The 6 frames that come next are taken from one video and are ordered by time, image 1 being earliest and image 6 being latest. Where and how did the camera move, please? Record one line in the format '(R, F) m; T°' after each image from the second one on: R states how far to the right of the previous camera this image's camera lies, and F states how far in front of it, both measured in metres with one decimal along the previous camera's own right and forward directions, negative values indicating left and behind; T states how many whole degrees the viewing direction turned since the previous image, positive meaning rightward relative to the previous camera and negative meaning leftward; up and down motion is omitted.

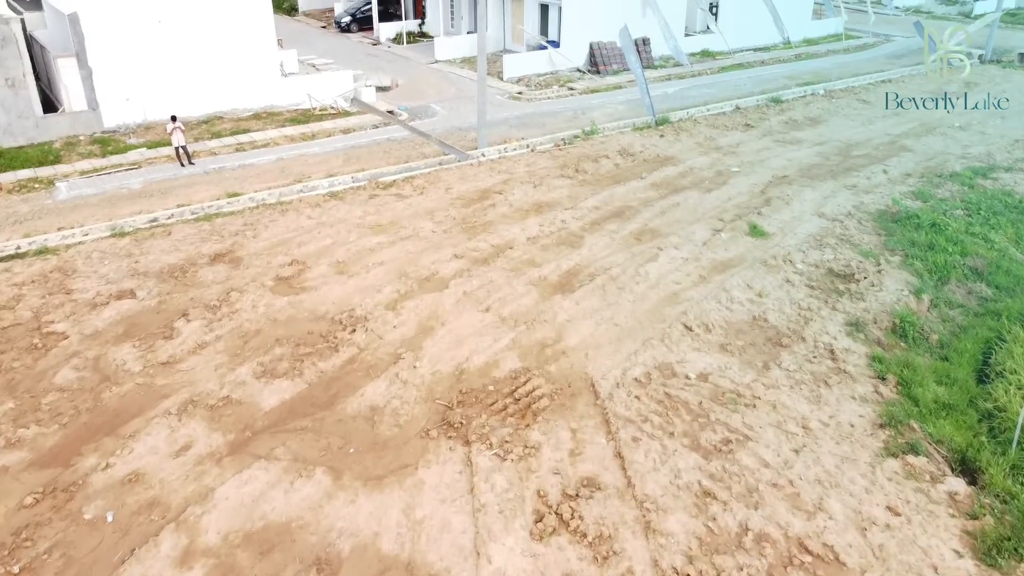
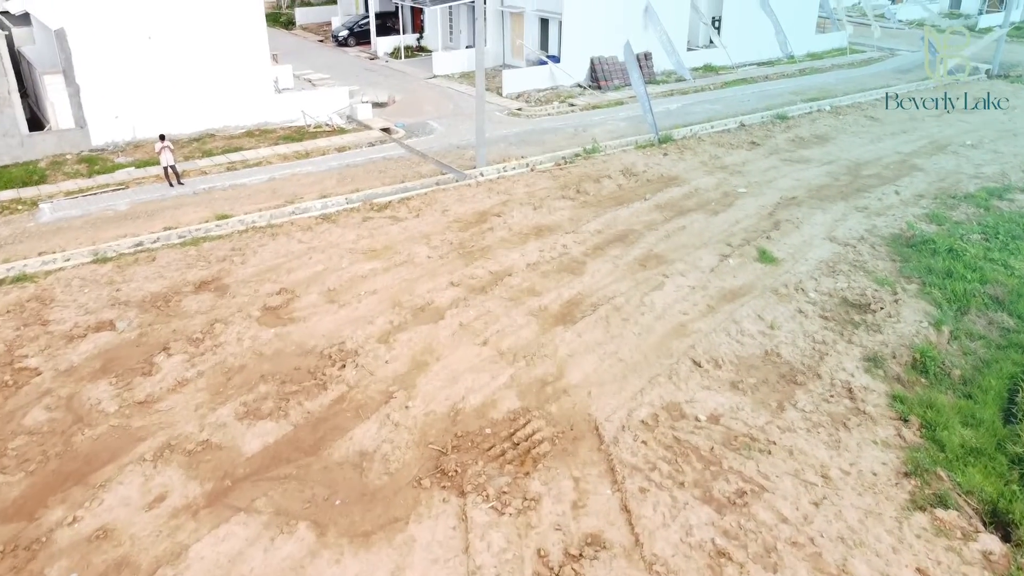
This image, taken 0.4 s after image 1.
(0.0, +0.5) m; 0°
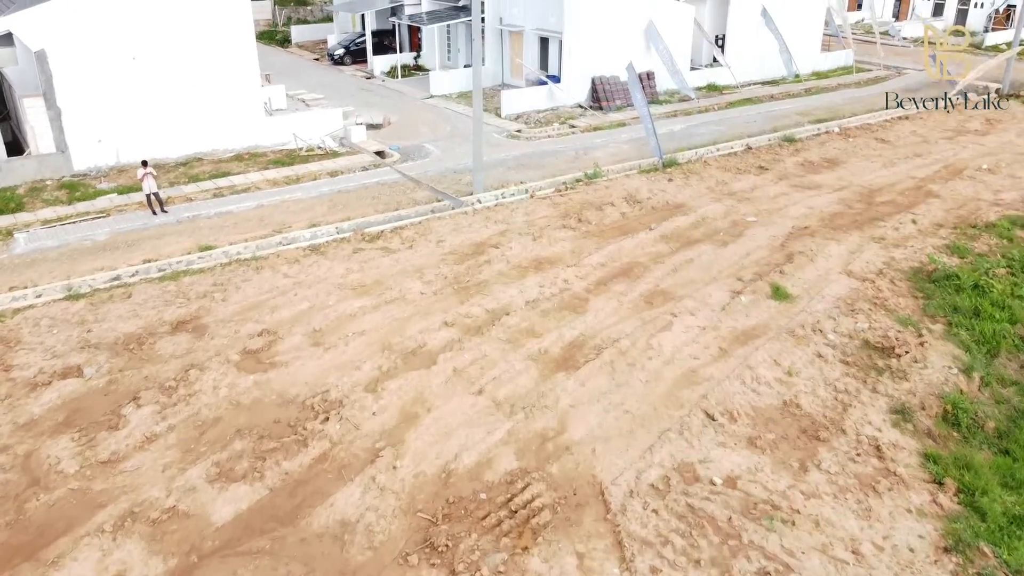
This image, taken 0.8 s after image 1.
(0.0, +0.7) m; 0°
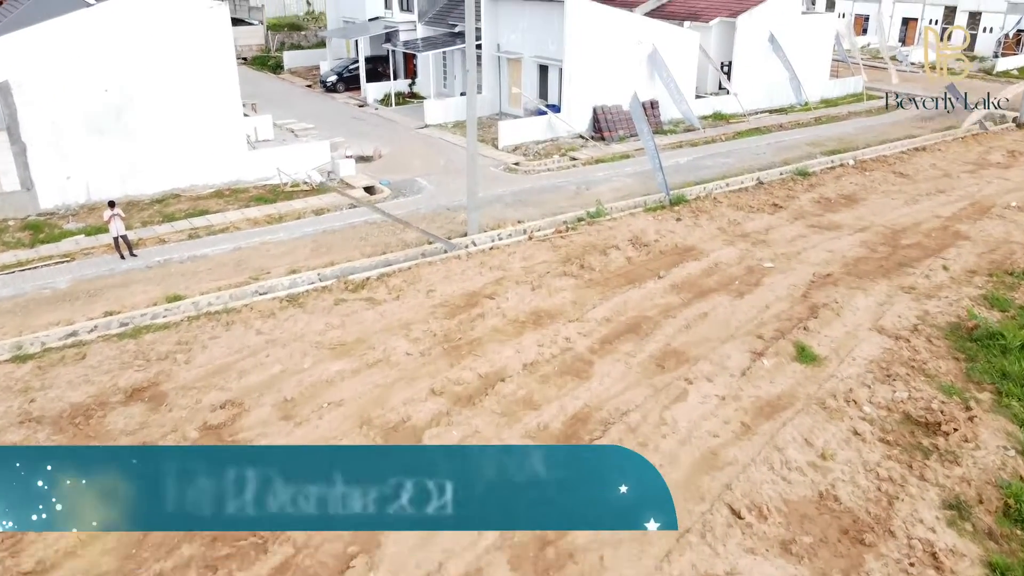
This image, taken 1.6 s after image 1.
(+0.1, +1.2) m; 0°
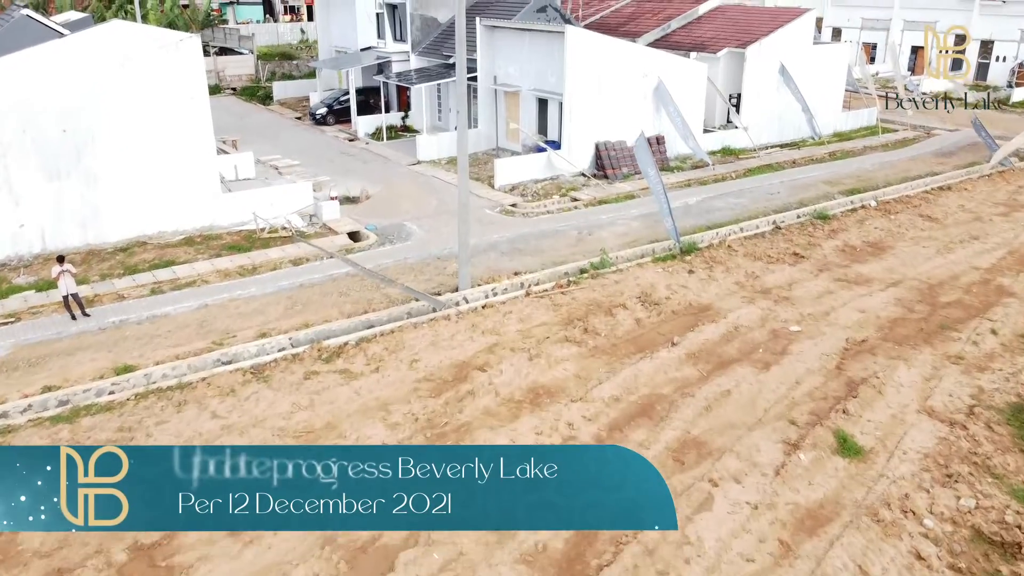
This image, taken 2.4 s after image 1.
(+0.1, +1.5) m; 0°
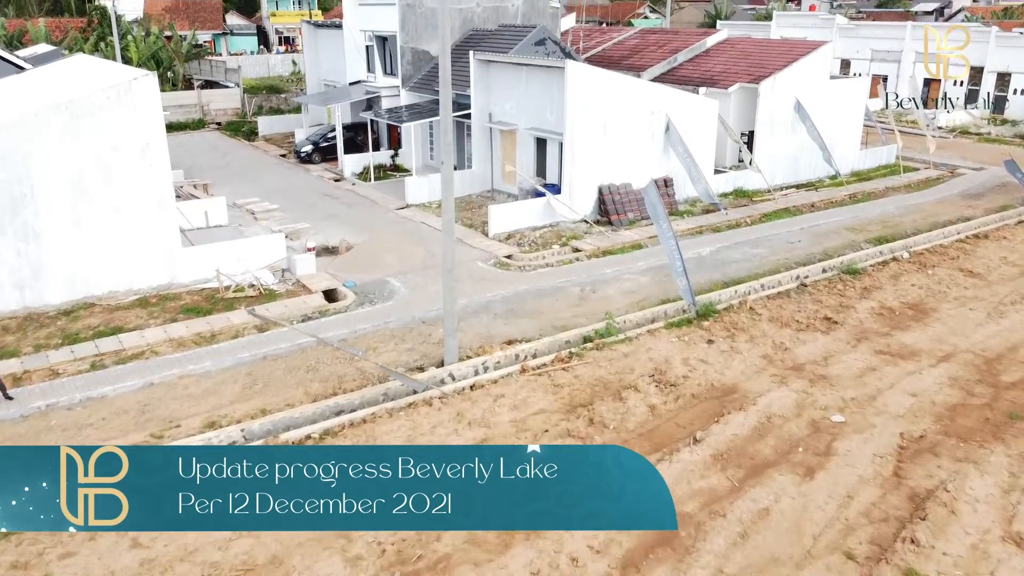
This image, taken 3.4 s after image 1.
(+0.1, +1.8) m; 0°
